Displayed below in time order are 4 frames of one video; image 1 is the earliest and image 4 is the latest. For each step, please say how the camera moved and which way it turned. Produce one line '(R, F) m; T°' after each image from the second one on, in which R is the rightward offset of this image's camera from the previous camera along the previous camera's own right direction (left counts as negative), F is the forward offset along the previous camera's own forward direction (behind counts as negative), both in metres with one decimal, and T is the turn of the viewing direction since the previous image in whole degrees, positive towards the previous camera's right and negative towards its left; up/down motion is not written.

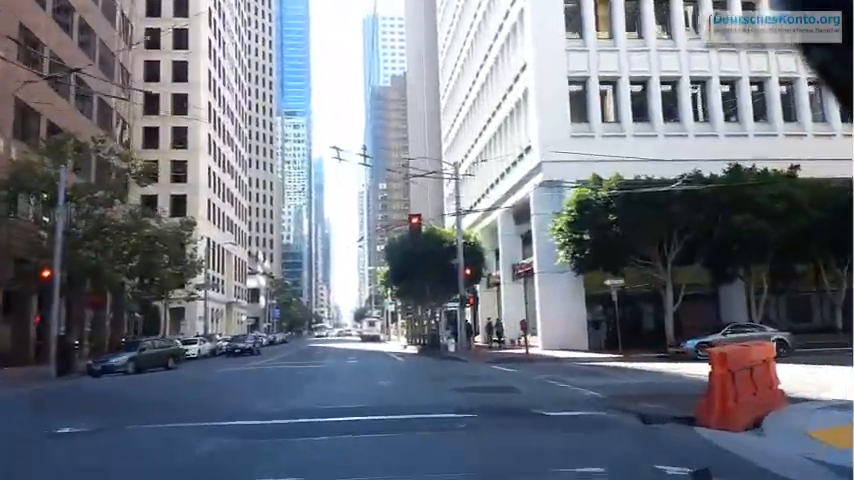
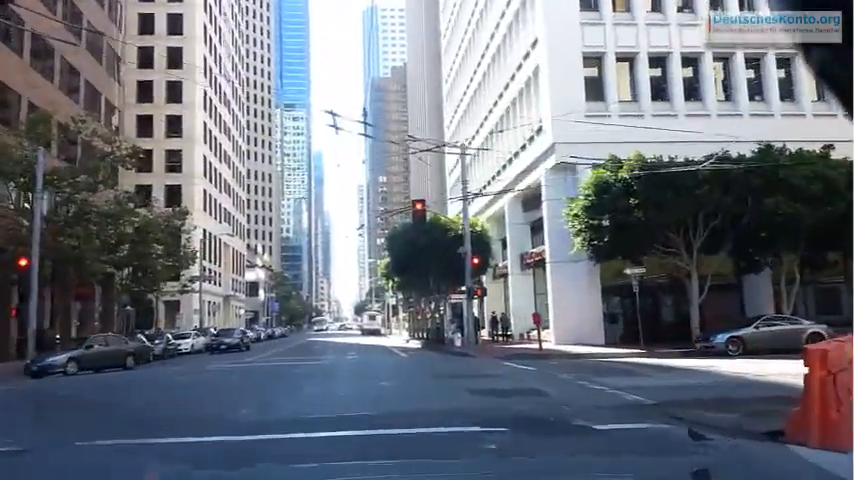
(-0.2, +2.3) m; 0°
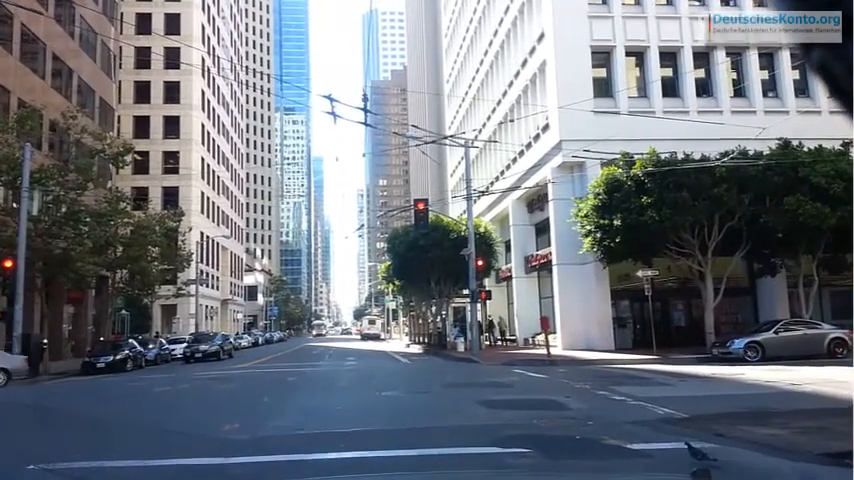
(-0.1, +1.2) m; 0°
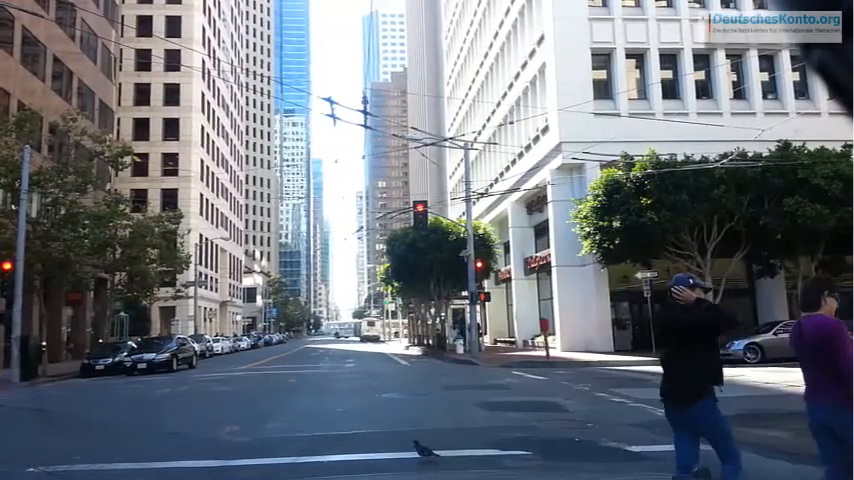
(0.0, 0.0) m; 0°
